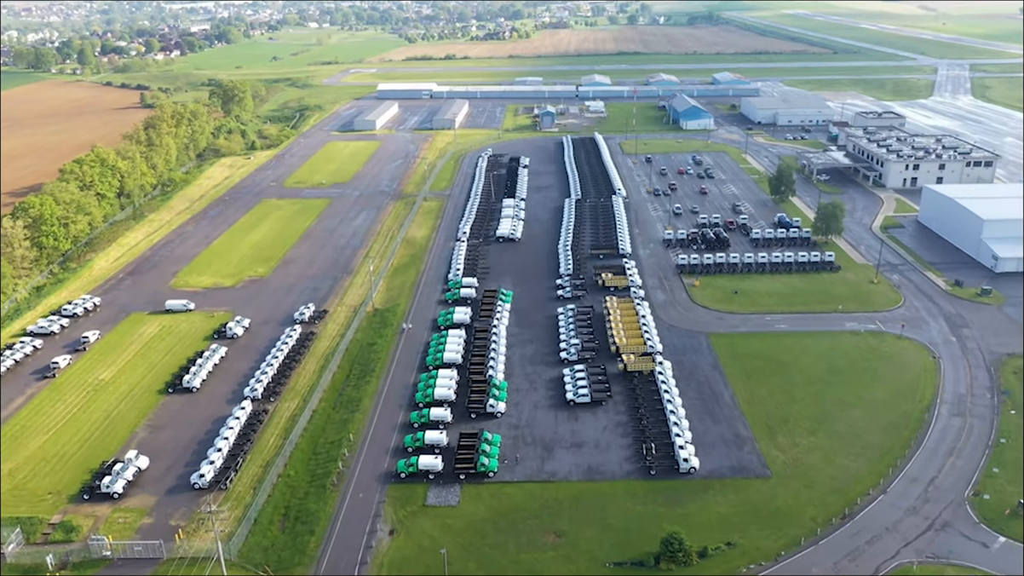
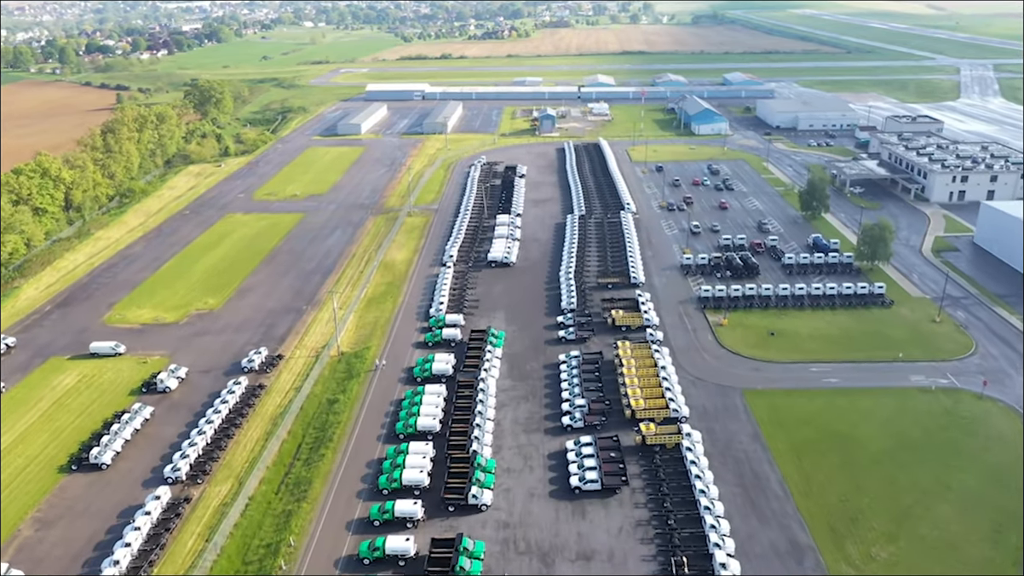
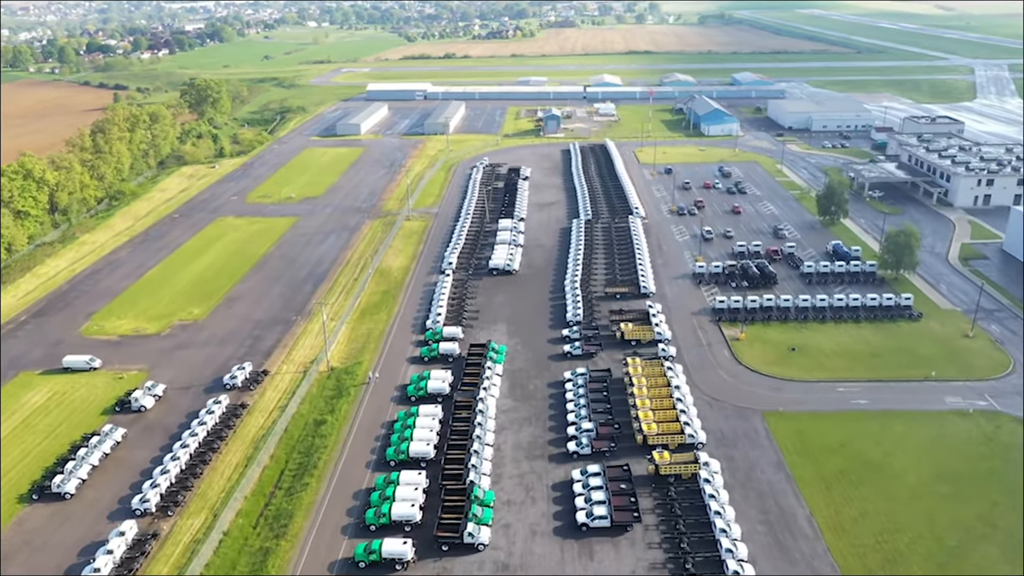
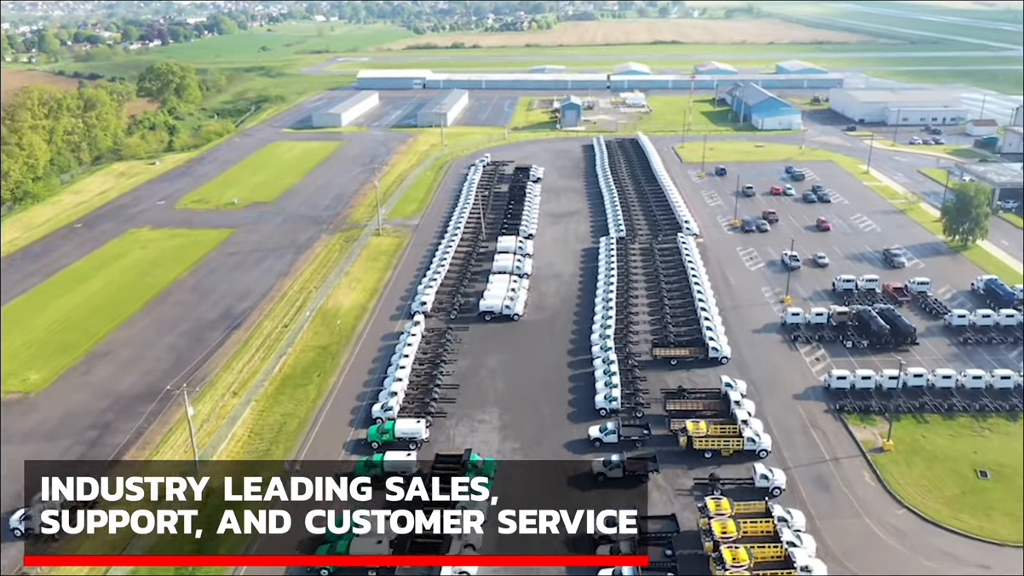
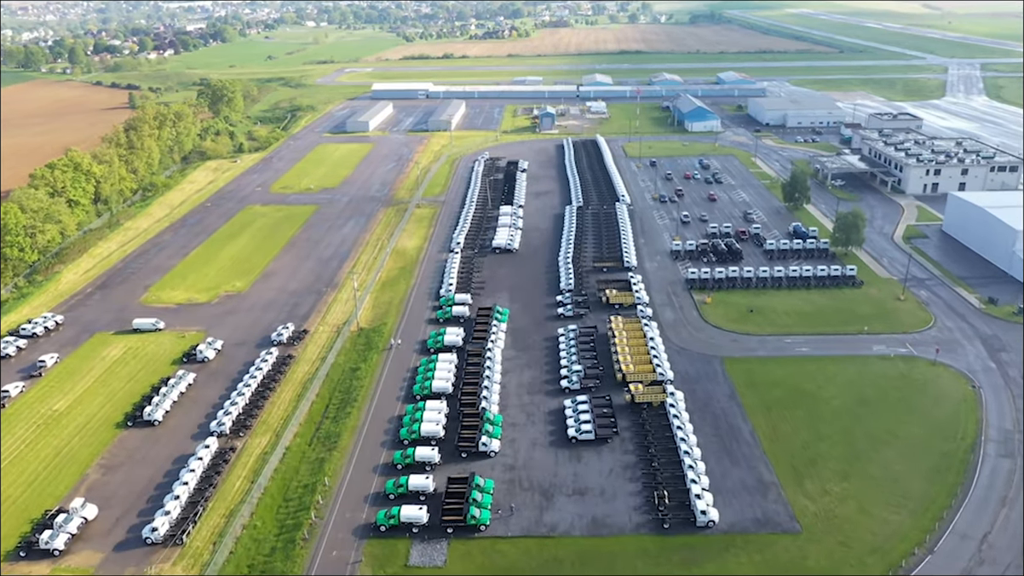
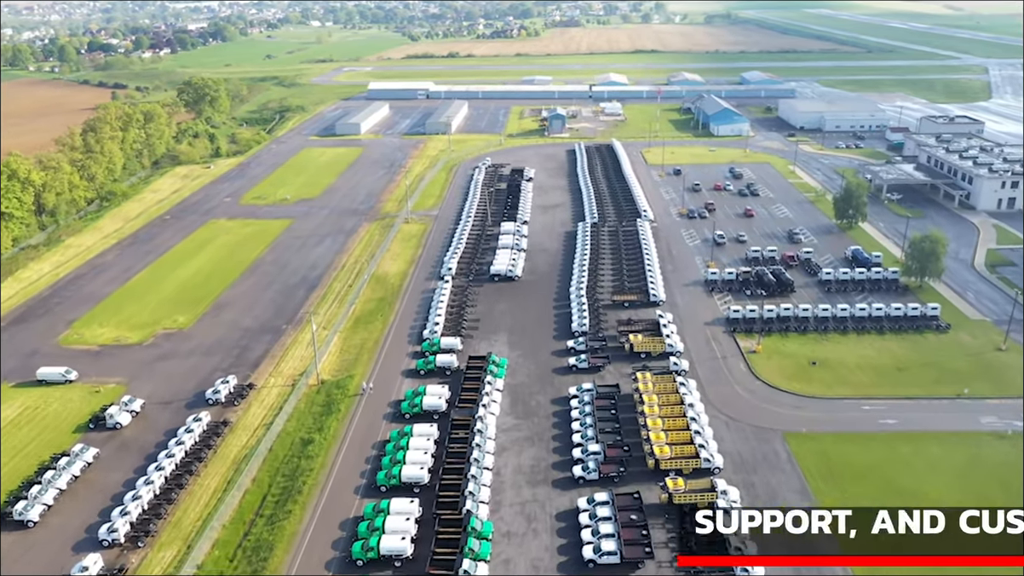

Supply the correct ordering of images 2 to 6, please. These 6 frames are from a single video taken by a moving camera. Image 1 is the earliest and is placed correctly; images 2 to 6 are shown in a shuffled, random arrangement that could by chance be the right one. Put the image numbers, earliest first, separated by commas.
5, 2, 3, 6, 4
